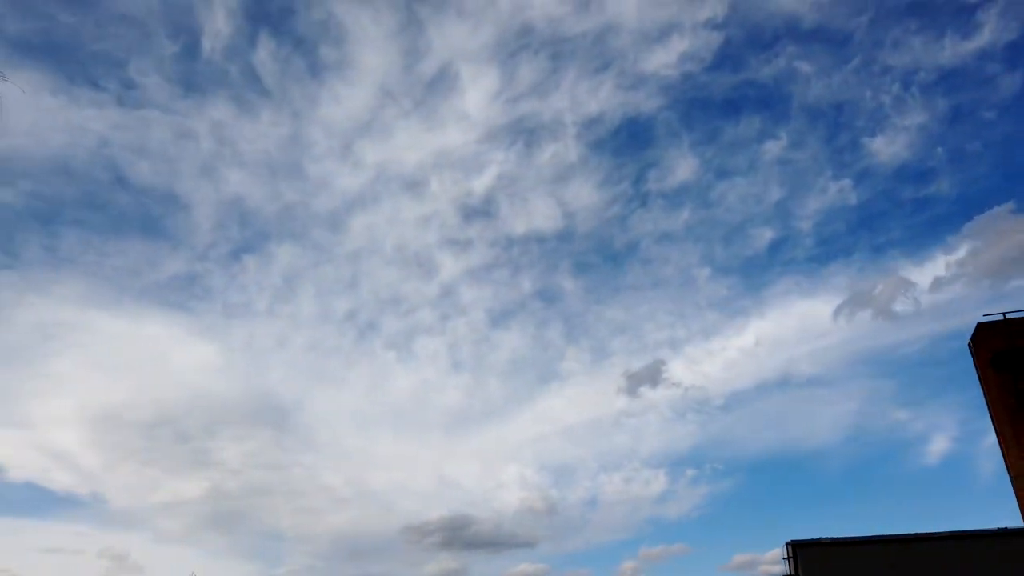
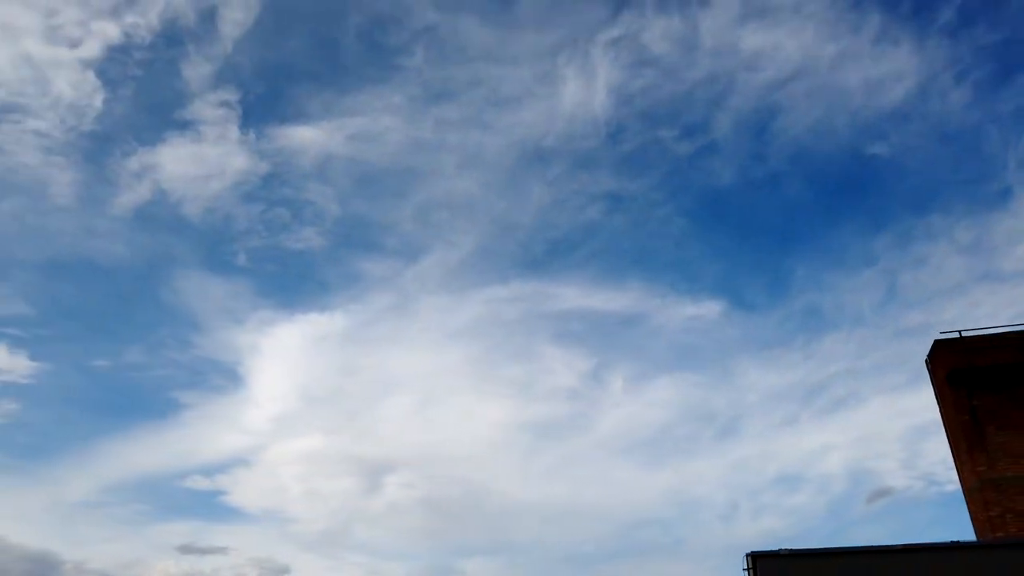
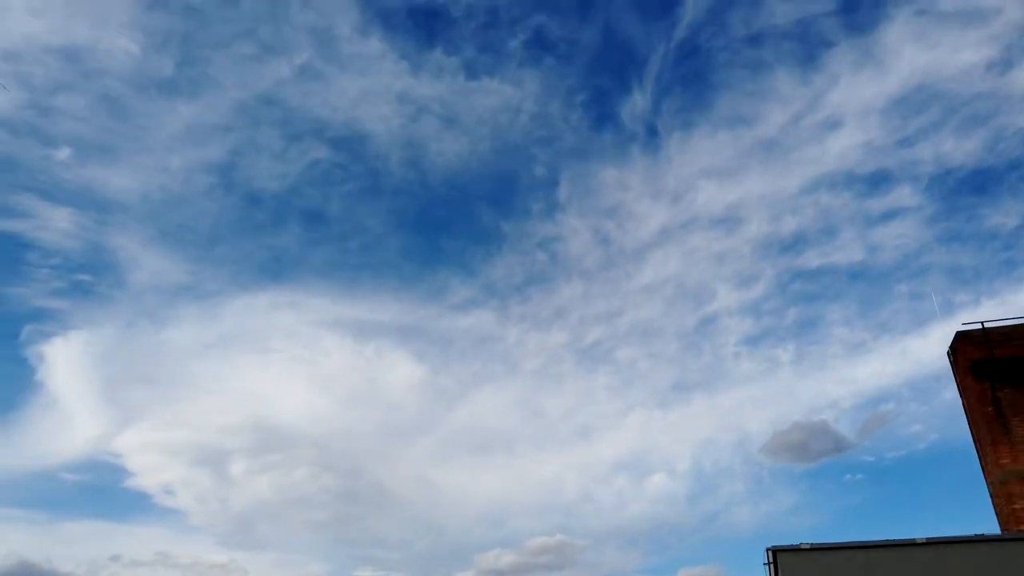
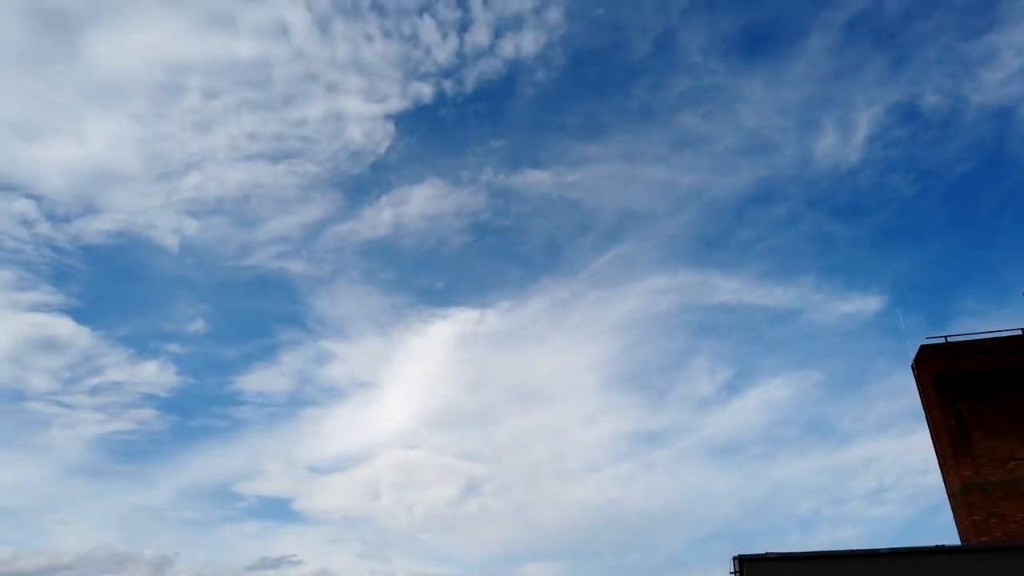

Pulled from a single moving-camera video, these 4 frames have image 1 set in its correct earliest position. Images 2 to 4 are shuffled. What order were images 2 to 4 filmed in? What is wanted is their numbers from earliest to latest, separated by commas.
3, 2, 4
